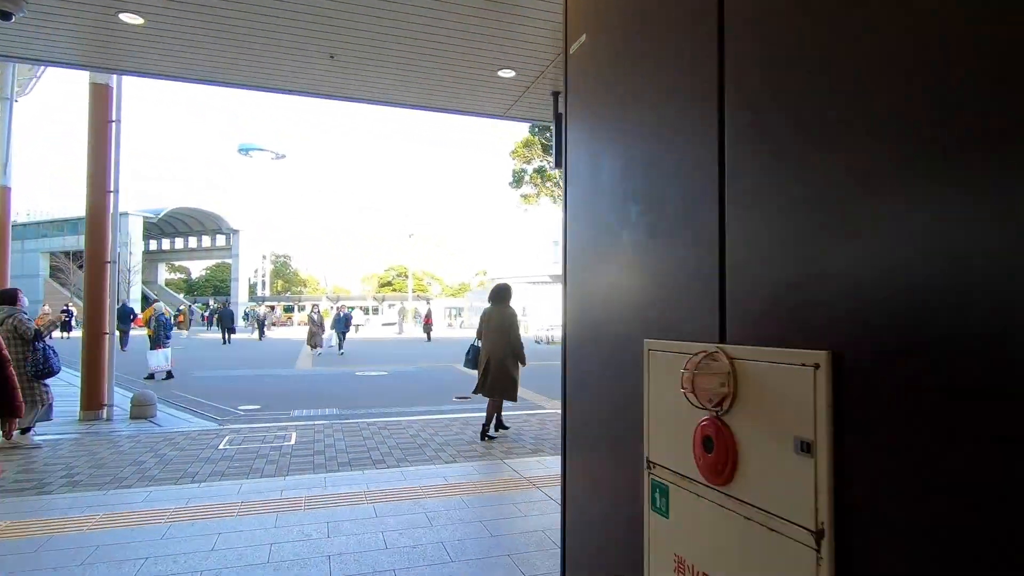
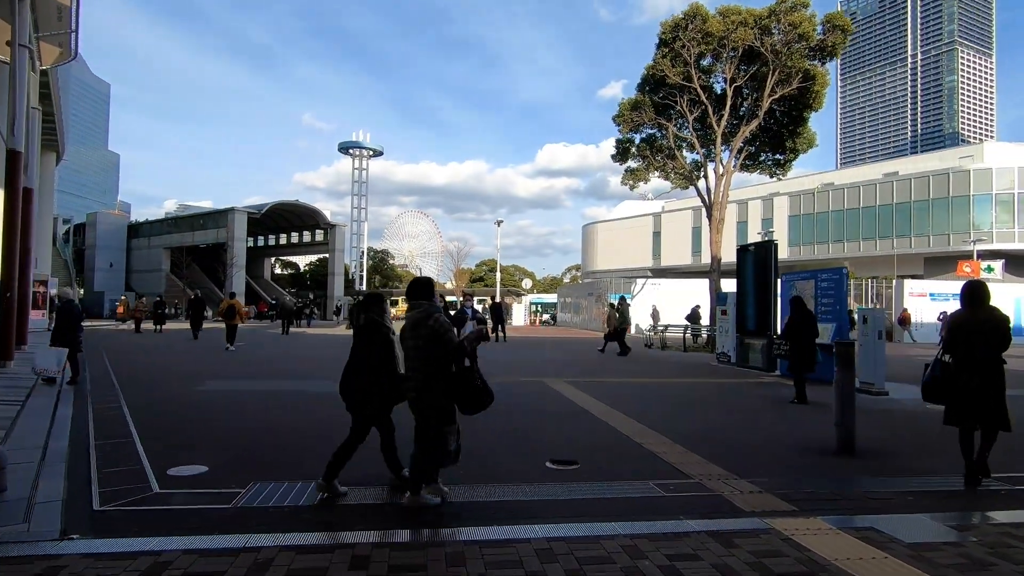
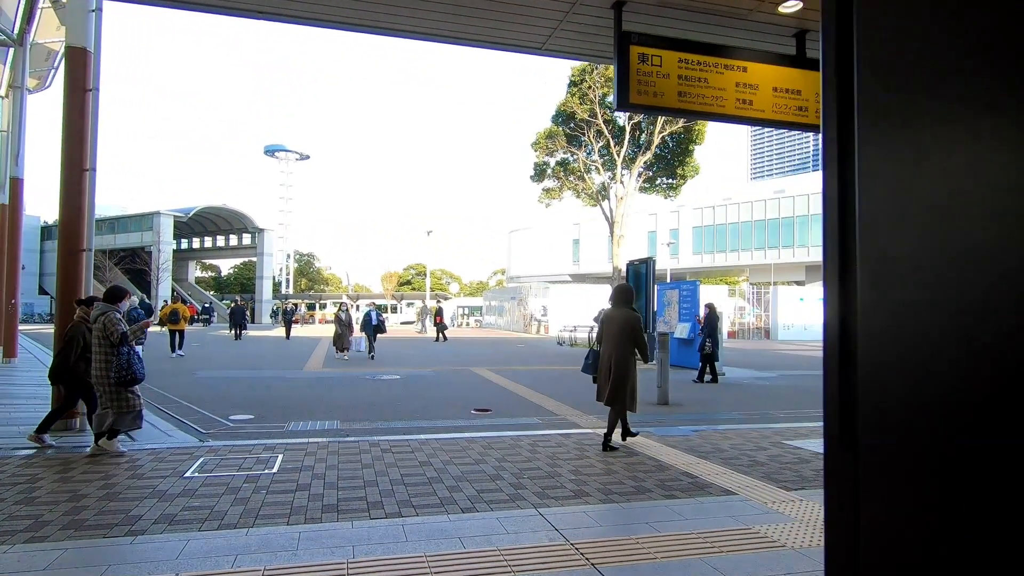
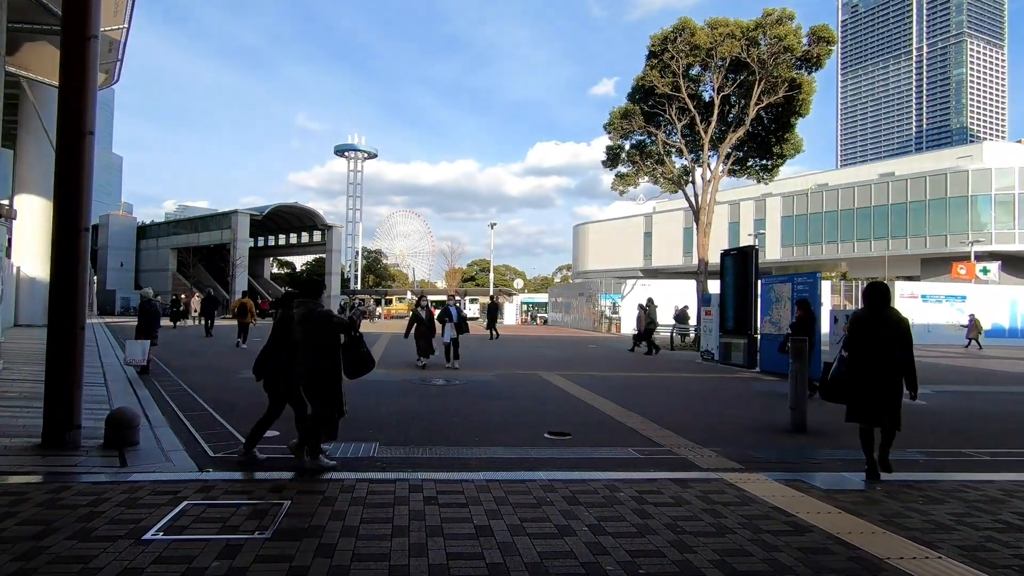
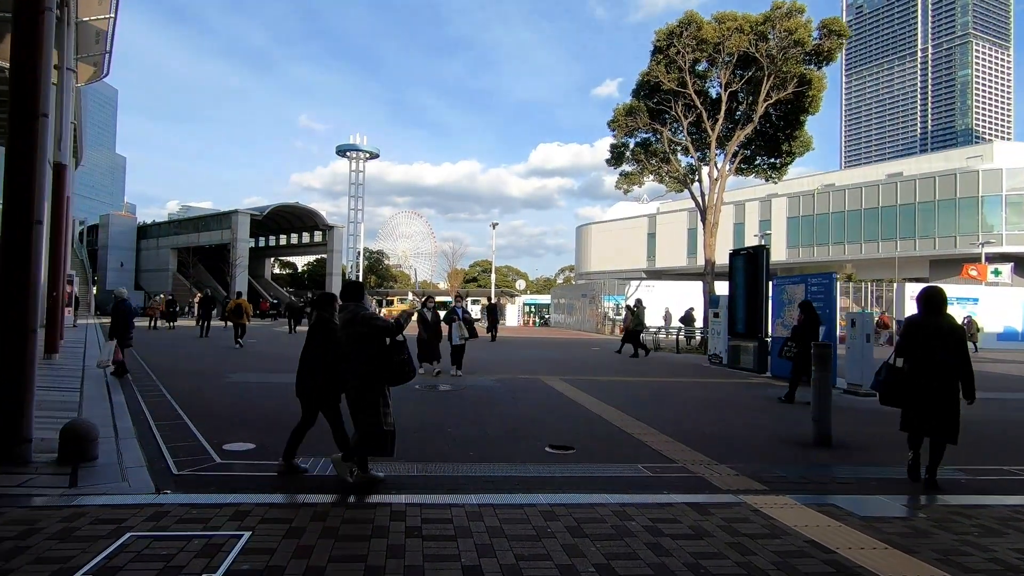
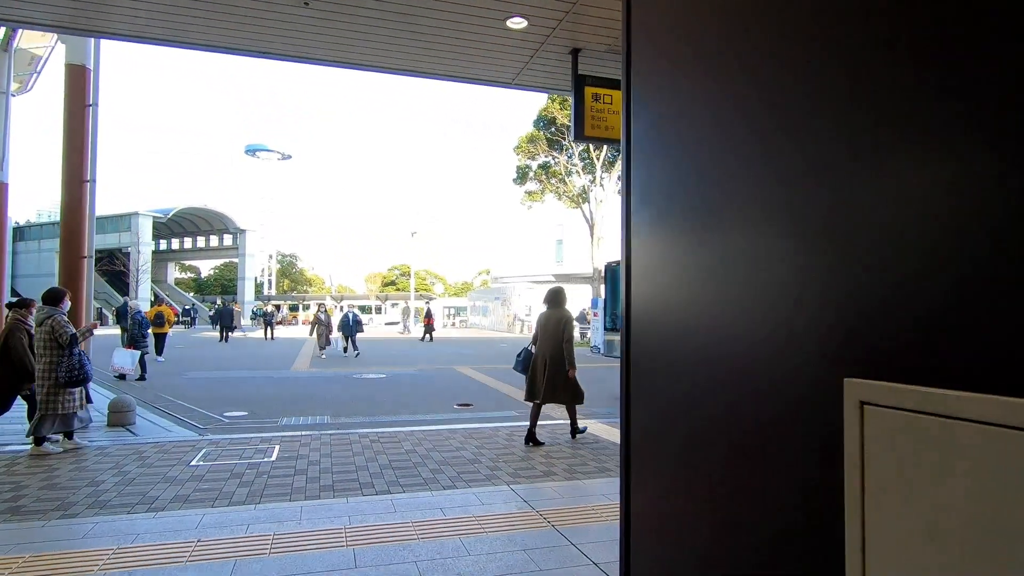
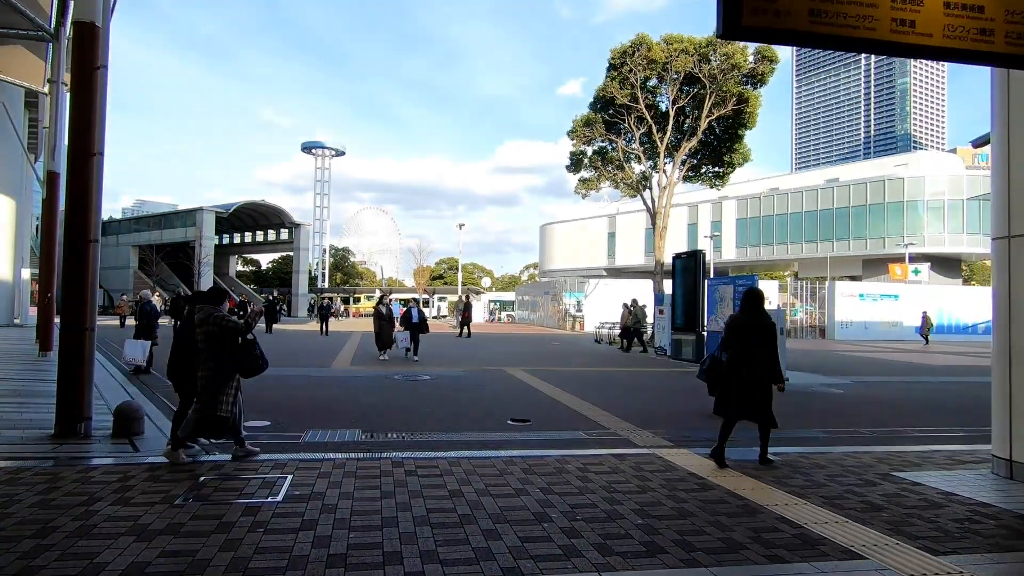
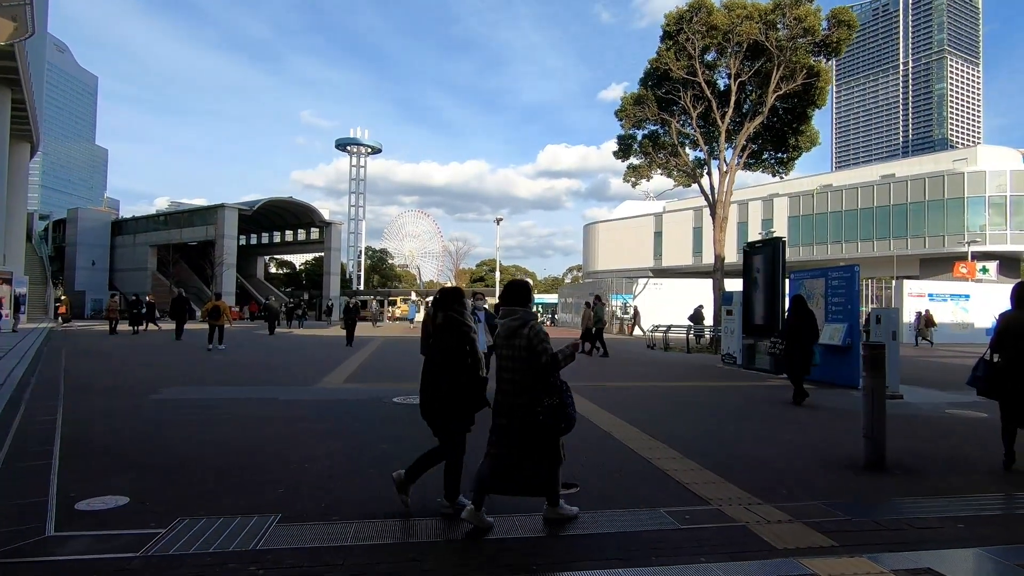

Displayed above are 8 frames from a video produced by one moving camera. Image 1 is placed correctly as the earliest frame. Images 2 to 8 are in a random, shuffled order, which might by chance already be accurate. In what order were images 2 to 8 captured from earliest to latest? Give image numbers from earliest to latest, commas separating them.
6, 3, 7, 4, 5, 2, 8
